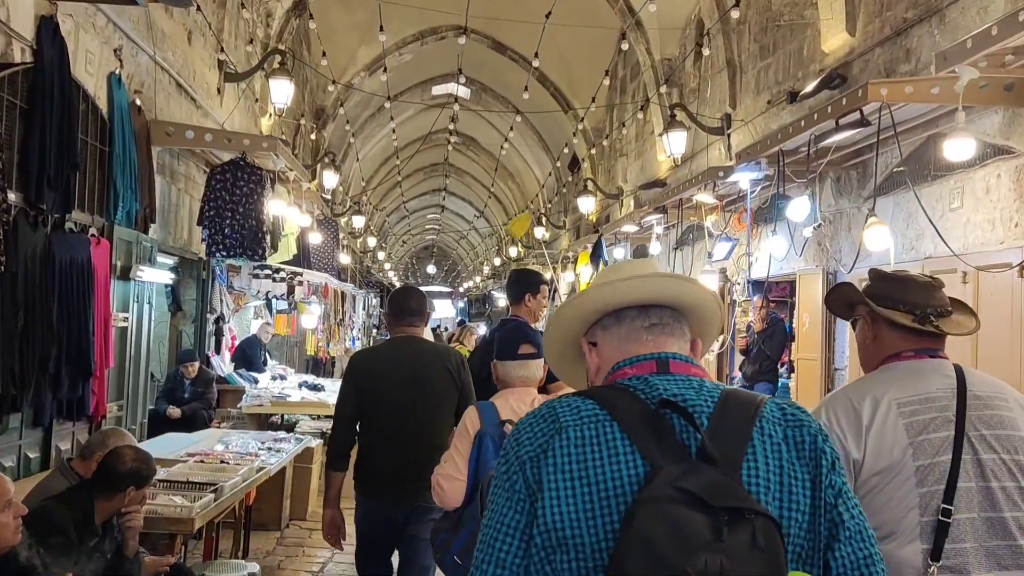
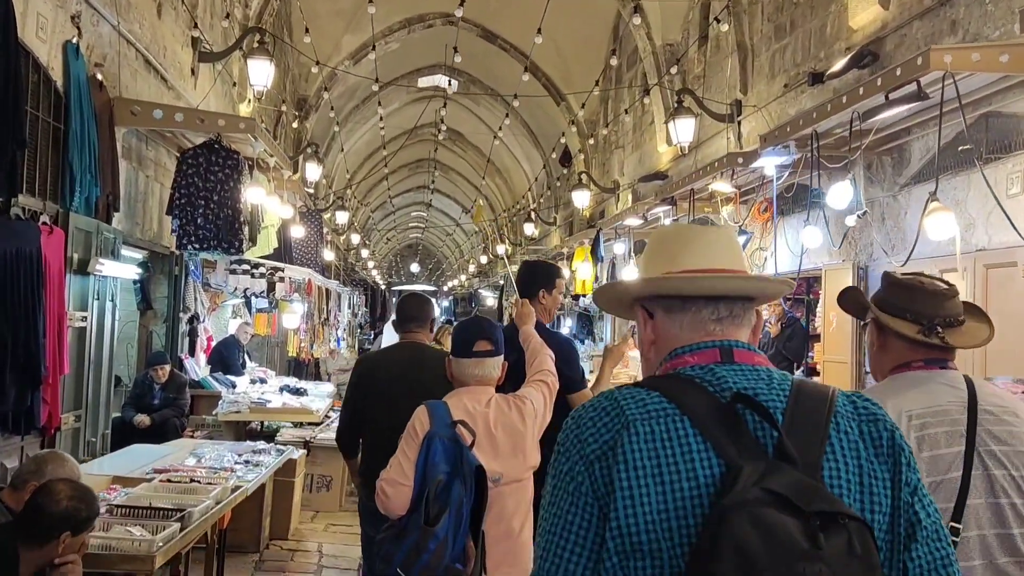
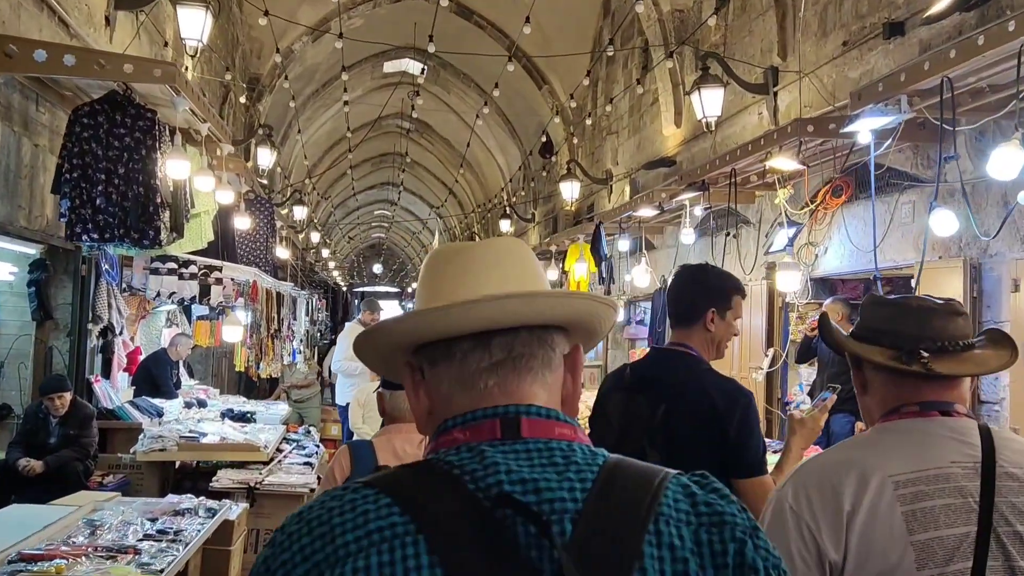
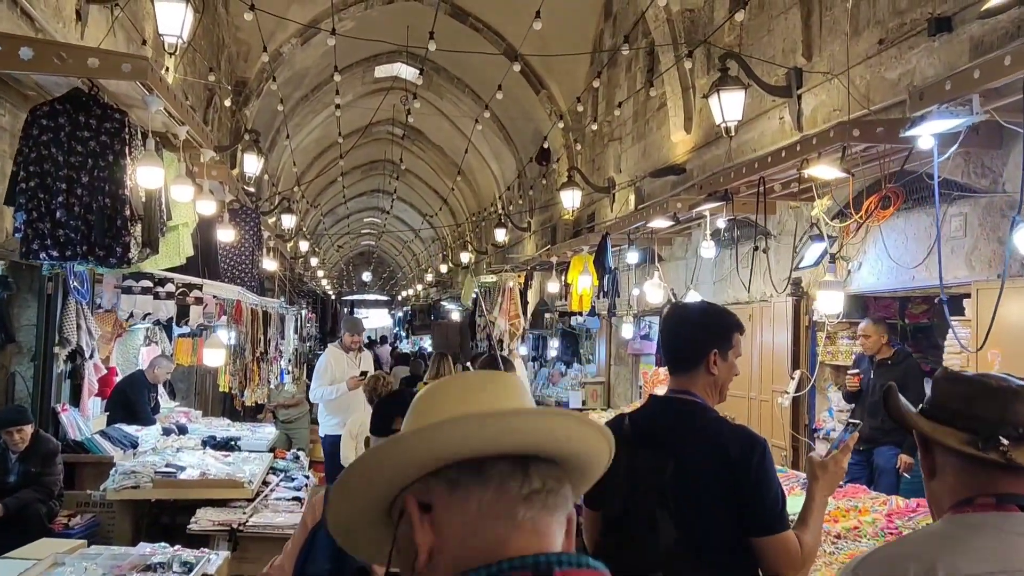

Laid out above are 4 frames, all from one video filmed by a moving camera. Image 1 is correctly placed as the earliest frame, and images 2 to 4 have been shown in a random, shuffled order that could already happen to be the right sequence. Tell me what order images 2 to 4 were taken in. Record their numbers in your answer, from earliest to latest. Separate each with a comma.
2, 3, 4
